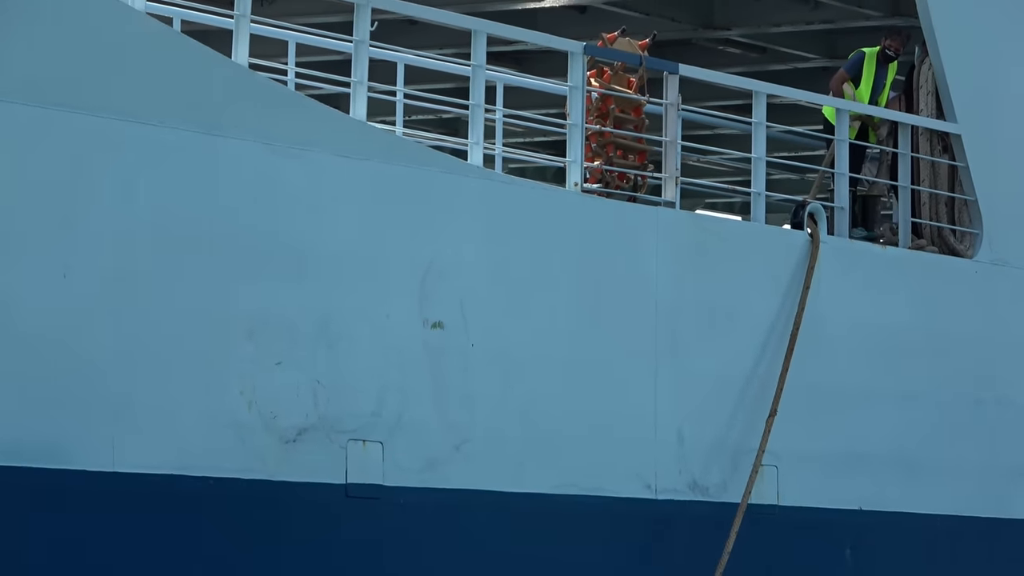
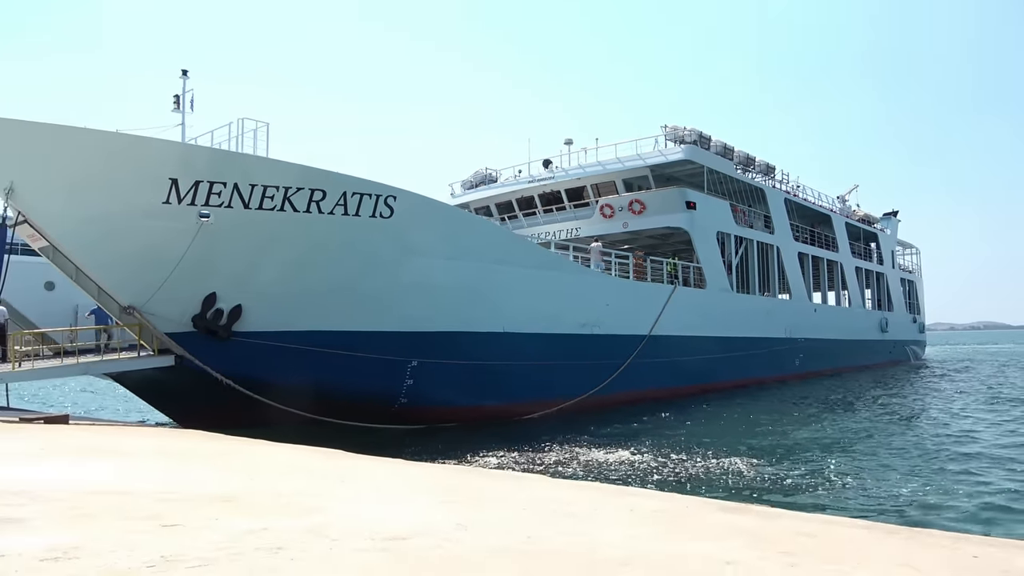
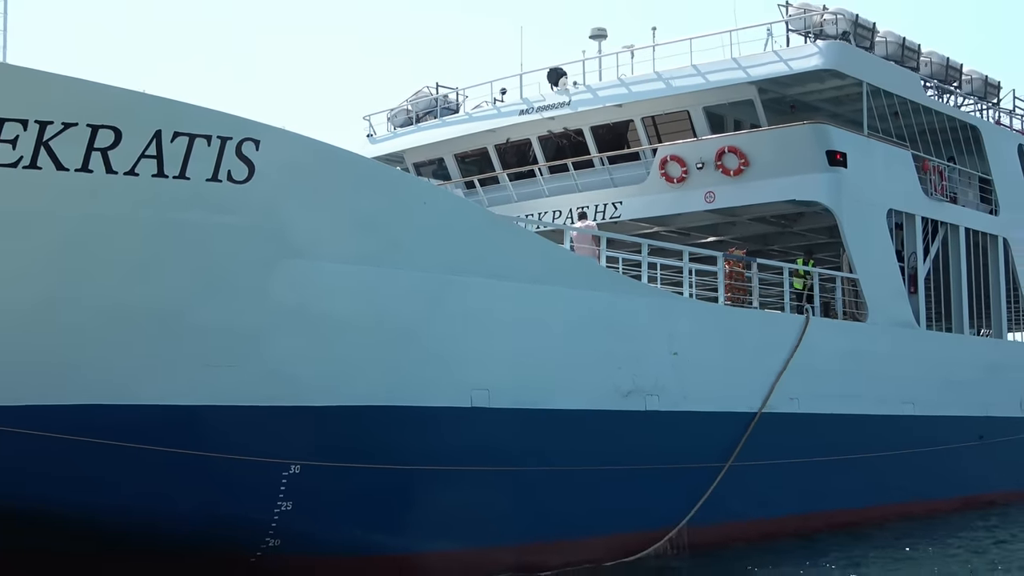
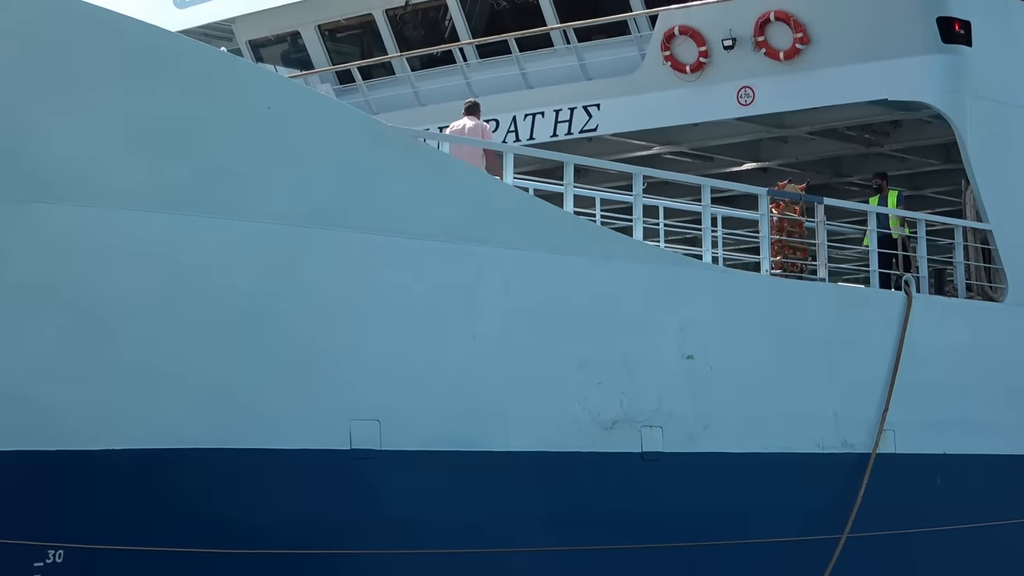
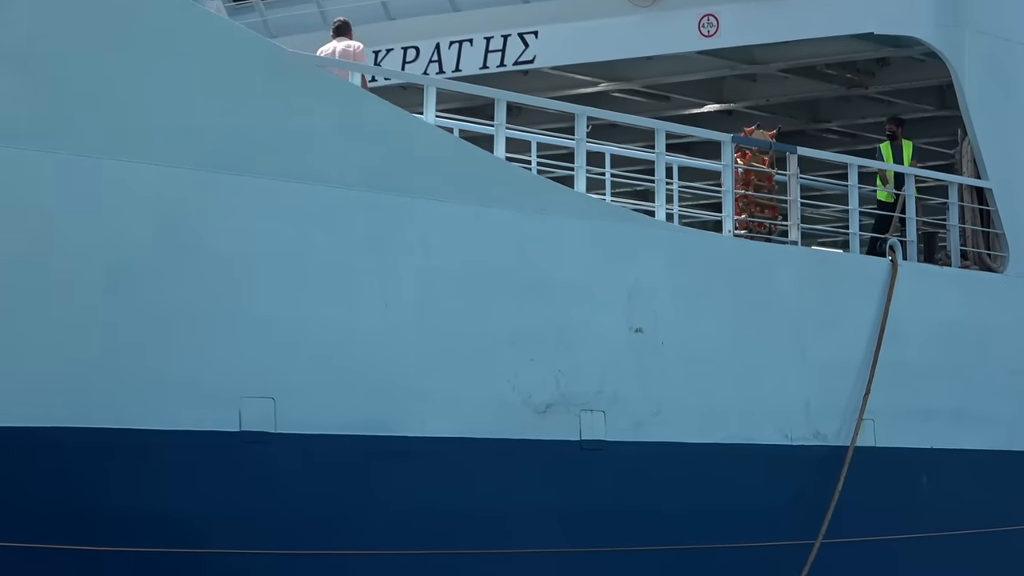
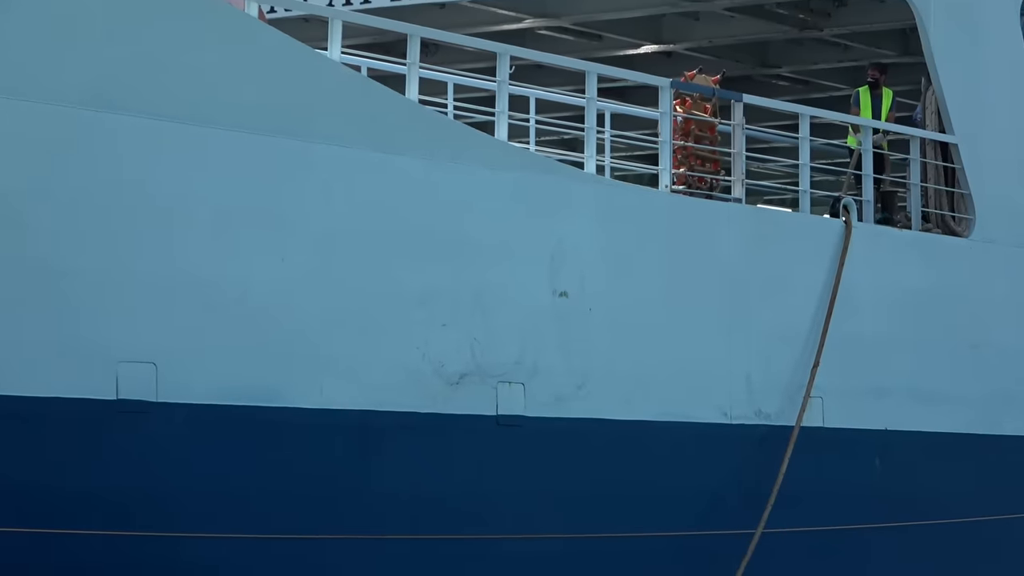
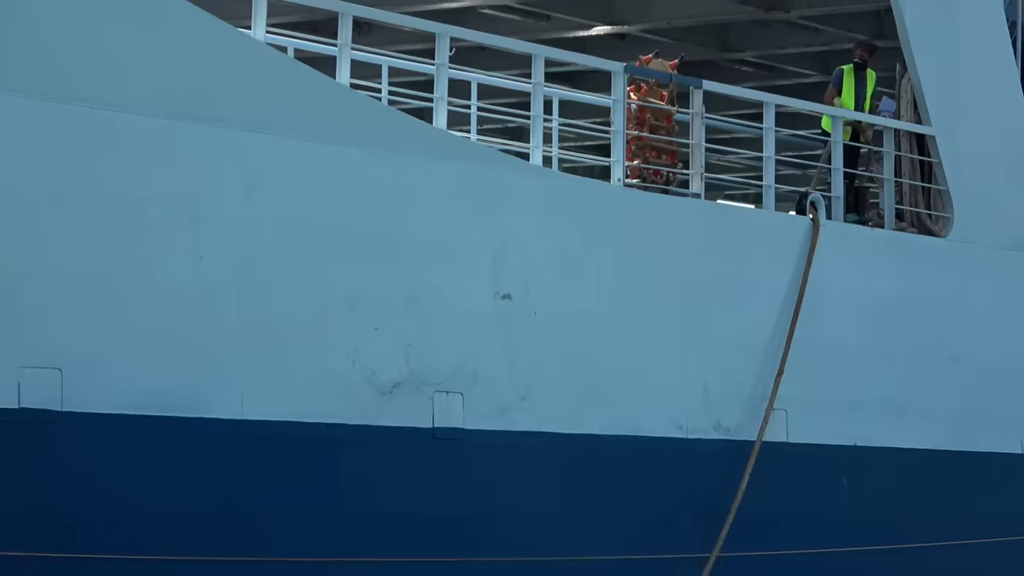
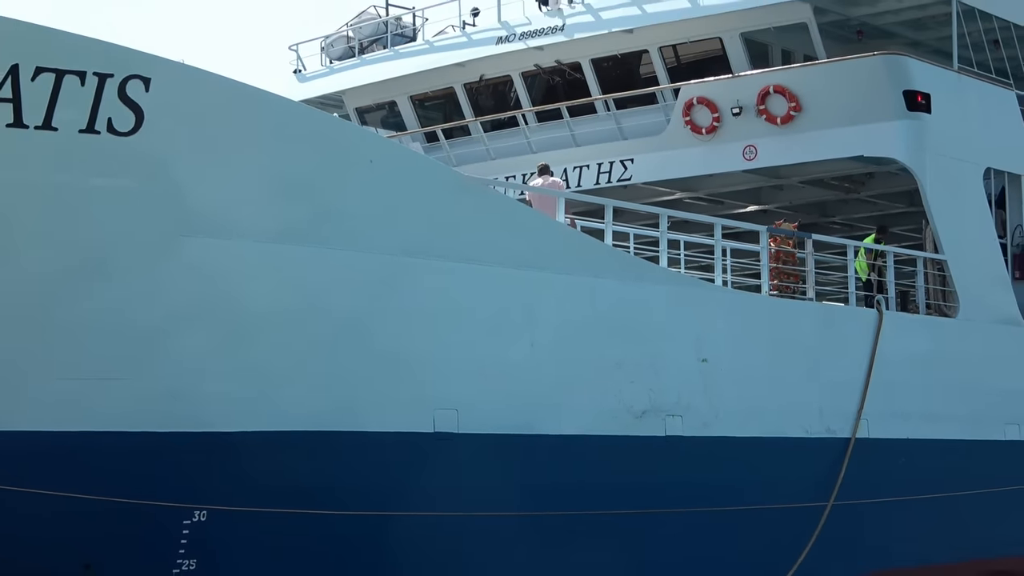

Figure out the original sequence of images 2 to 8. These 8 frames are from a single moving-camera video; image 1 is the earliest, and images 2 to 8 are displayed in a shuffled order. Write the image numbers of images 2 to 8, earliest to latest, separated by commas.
7, 6, 5, 4, 8, 3, 2
